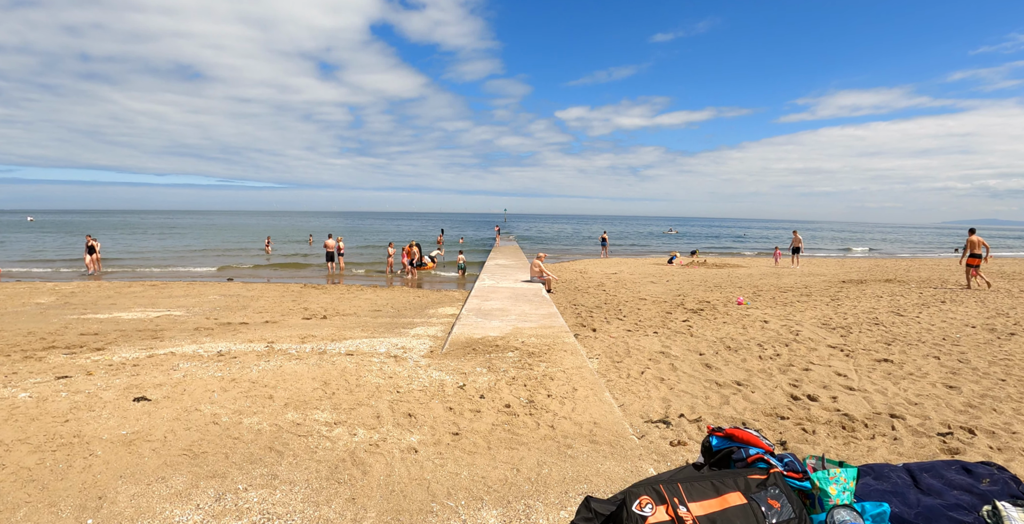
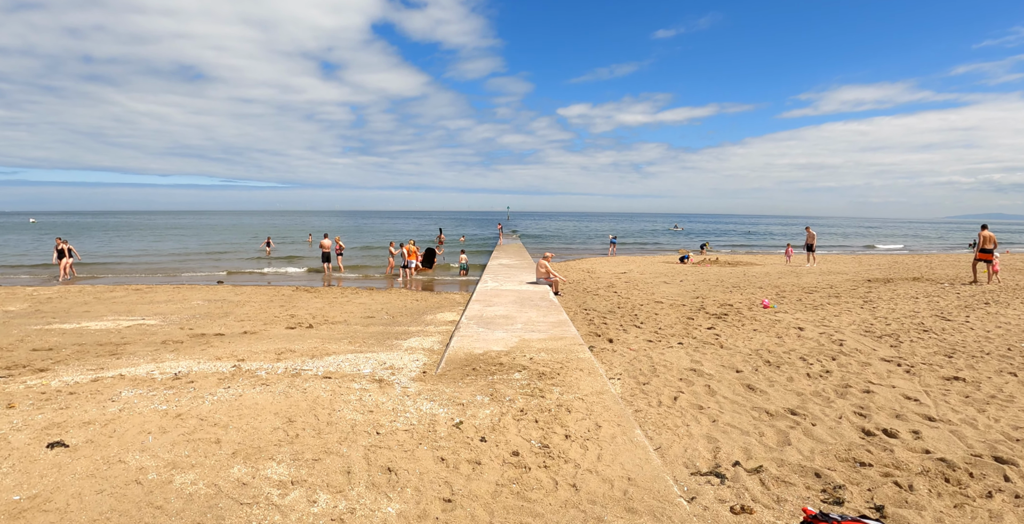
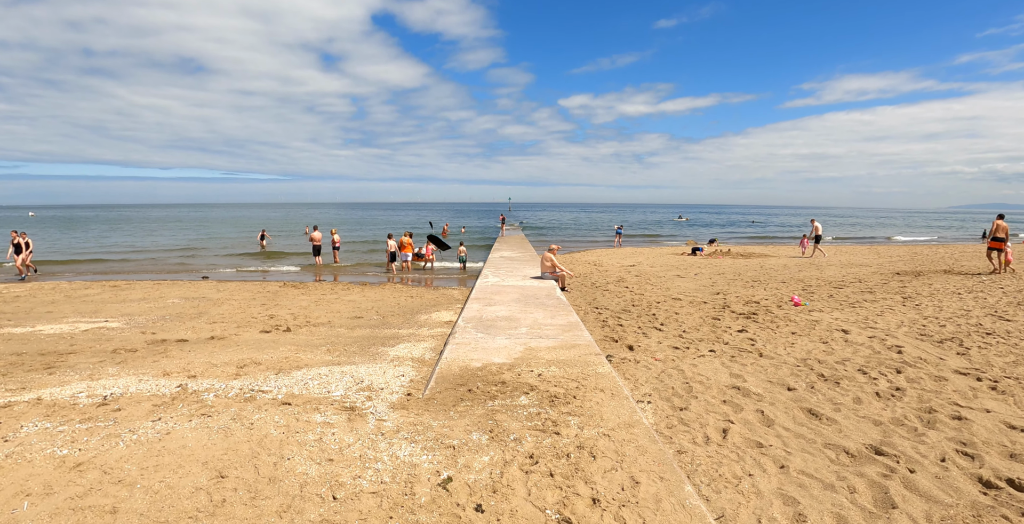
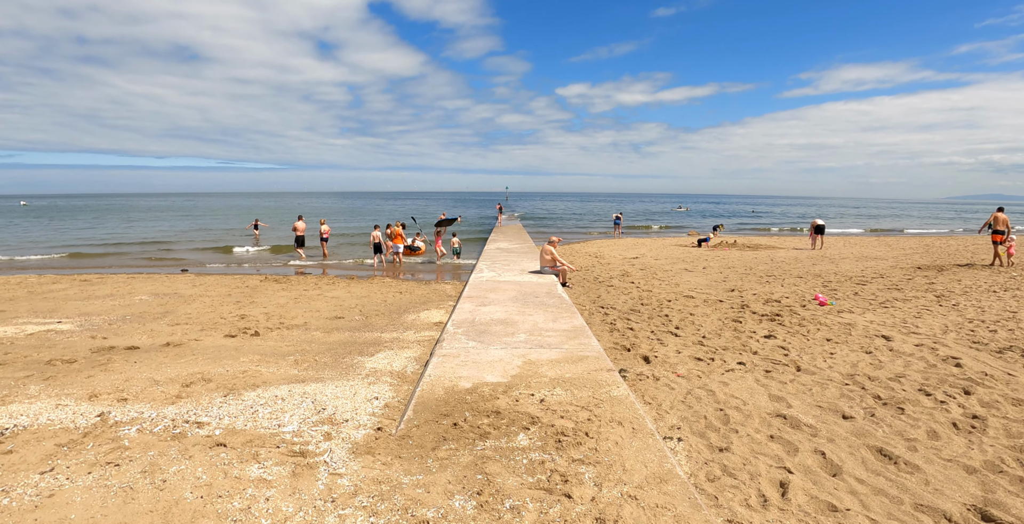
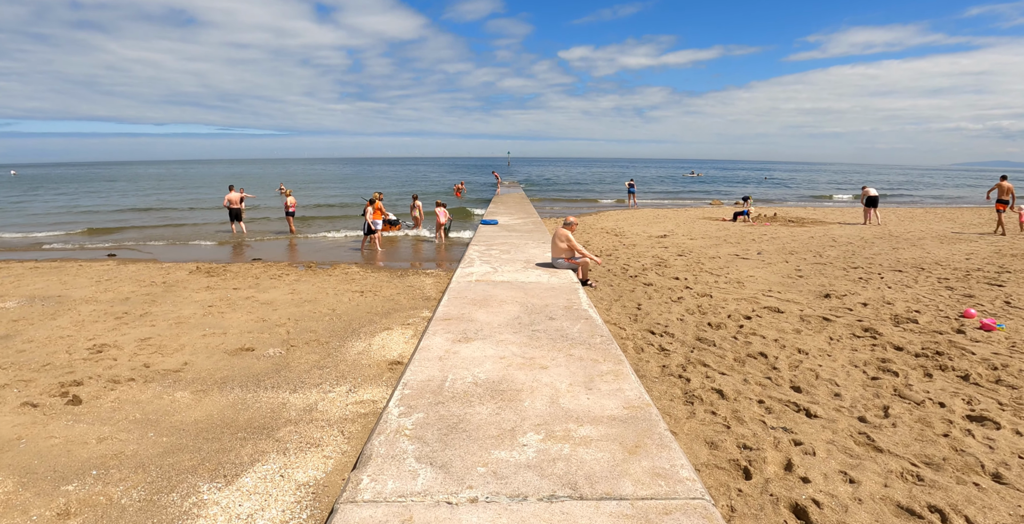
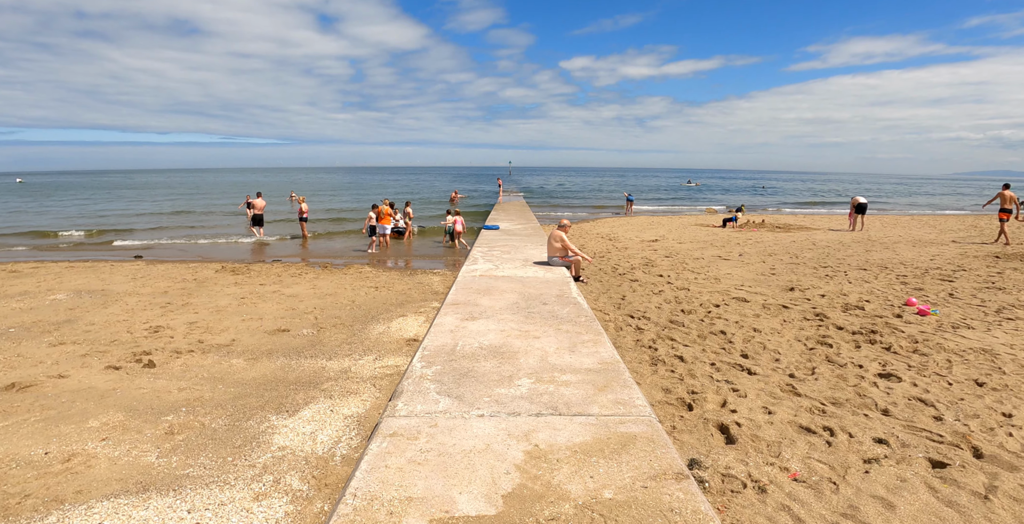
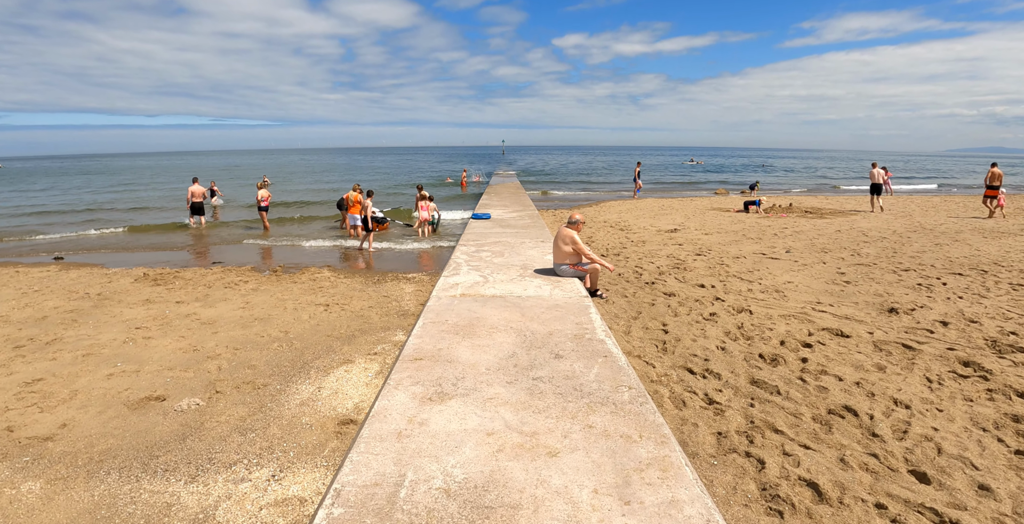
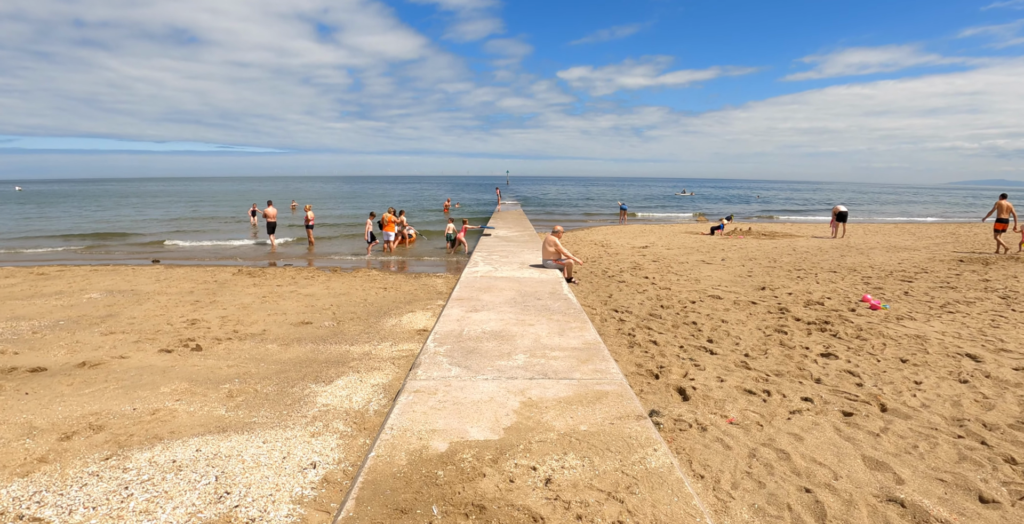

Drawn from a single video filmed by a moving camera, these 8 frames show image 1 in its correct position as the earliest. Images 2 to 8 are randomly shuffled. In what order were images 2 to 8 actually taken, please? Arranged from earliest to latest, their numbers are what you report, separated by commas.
2, 3, 4, 8, 6, 5, 7
